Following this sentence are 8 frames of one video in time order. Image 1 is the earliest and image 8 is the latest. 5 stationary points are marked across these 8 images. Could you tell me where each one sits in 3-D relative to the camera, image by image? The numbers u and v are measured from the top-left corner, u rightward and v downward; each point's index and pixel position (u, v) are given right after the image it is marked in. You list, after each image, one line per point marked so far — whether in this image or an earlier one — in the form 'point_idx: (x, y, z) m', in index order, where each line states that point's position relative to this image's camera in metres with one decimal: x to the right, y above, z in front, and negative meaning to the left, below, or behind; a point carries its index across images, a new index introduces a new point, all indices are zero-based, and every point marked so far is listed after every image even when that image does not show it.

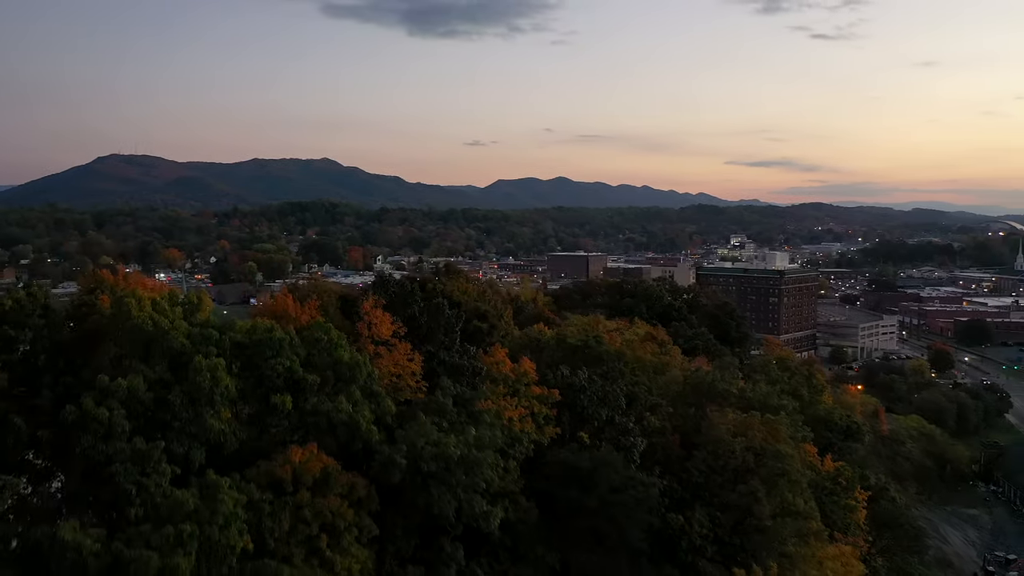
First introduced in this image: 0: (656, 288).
0: (+3.2, 0.0, +18.0) m
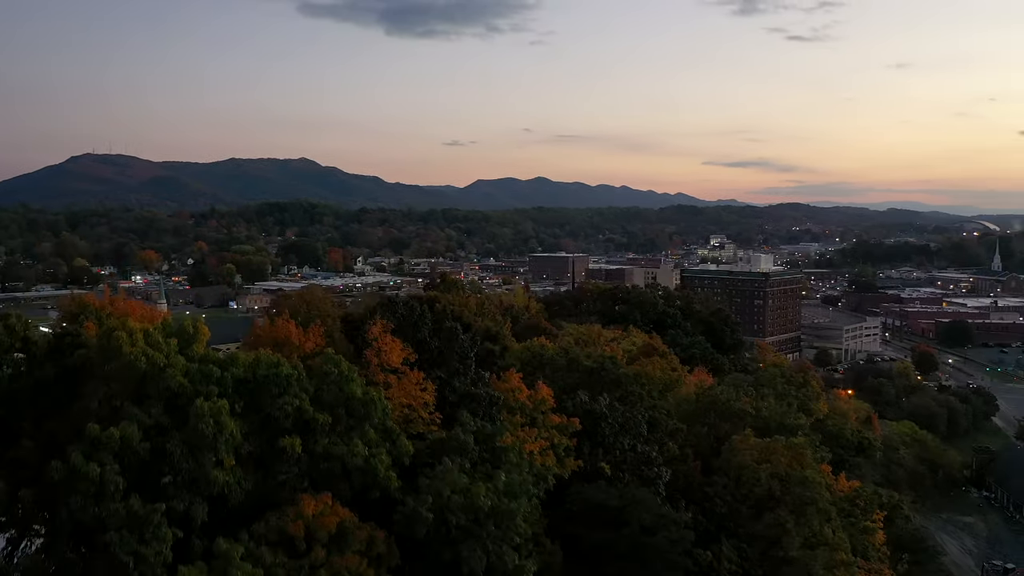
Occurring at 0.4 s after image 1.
0: (+3.0, -0.2, +17.7) m
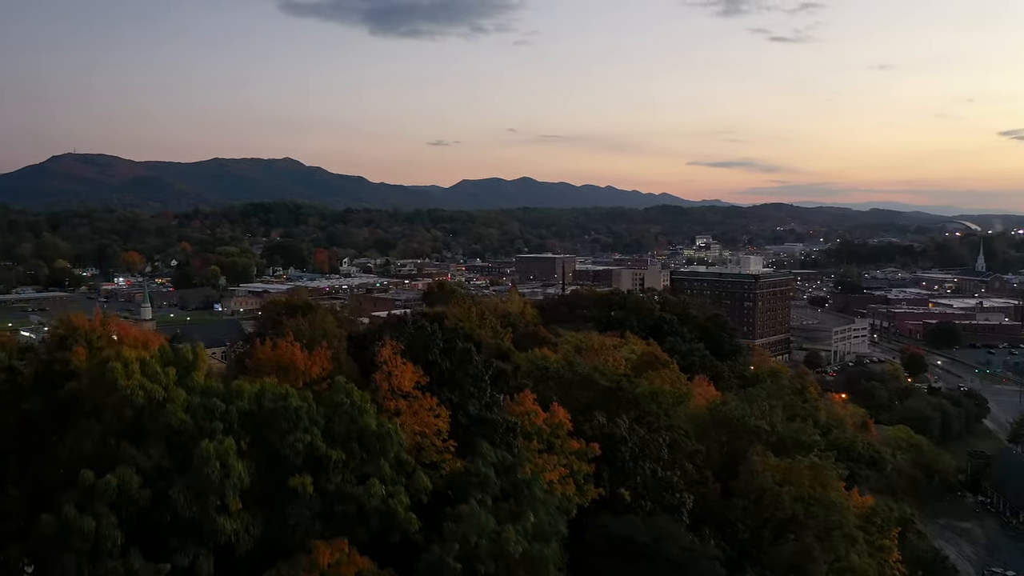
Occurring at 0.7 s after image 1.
0: (+2.9, -0.3, +17.5) m
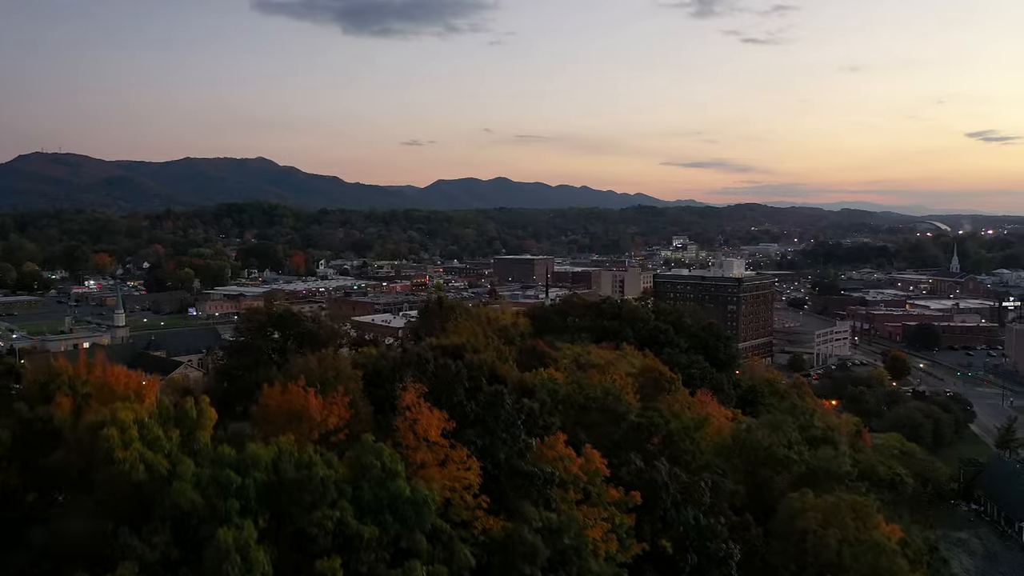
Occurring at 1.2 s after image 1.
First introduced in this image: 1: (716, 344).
0: (+2.7, -0.5, +17.0) m
1: (+4.3, -1.2, +17.5) m
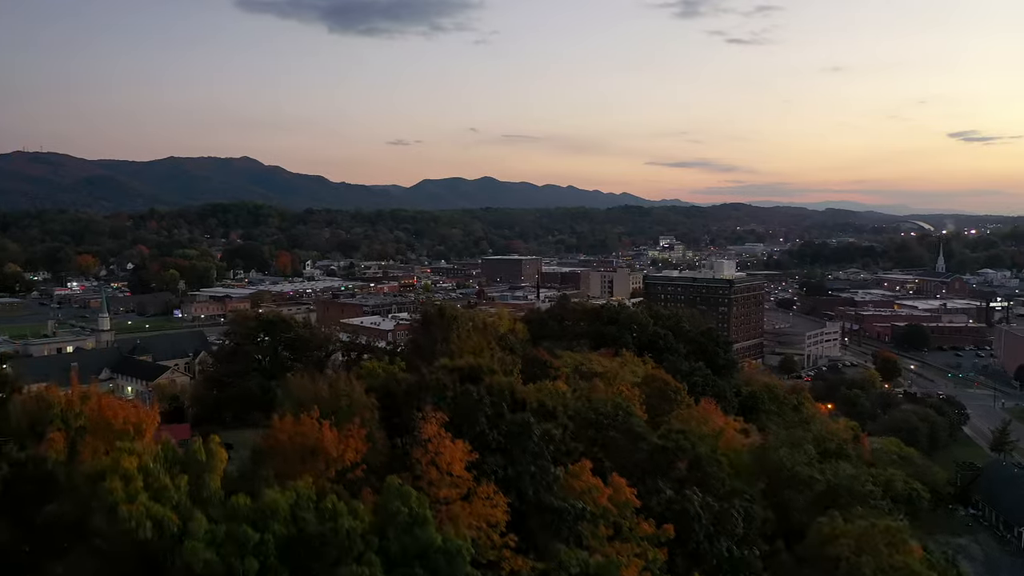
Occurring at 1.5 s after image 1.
0: (+2.6, -0.6, +16.8) m
1: (+4.2, -1.3, +17.3) m
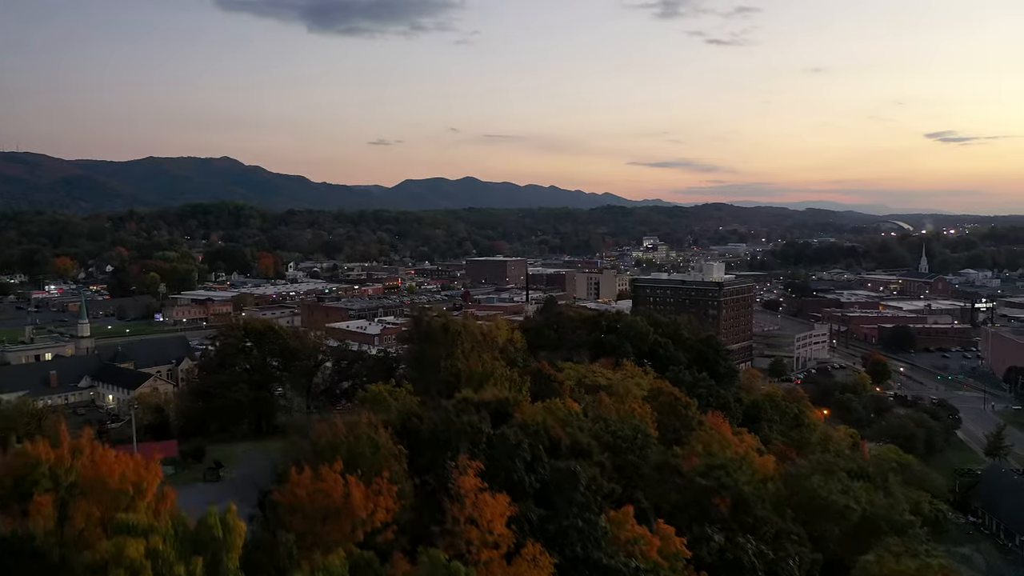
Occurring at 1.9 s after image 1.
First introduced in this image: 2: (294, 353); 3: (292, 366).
0: (+2.6, -0.7, +16.4) m
1: (+4.2, -1.4, +17.0) m
2: (-4.9, -1.5, +18.3) m
3: (-4.9, -1.7, +18.3) m
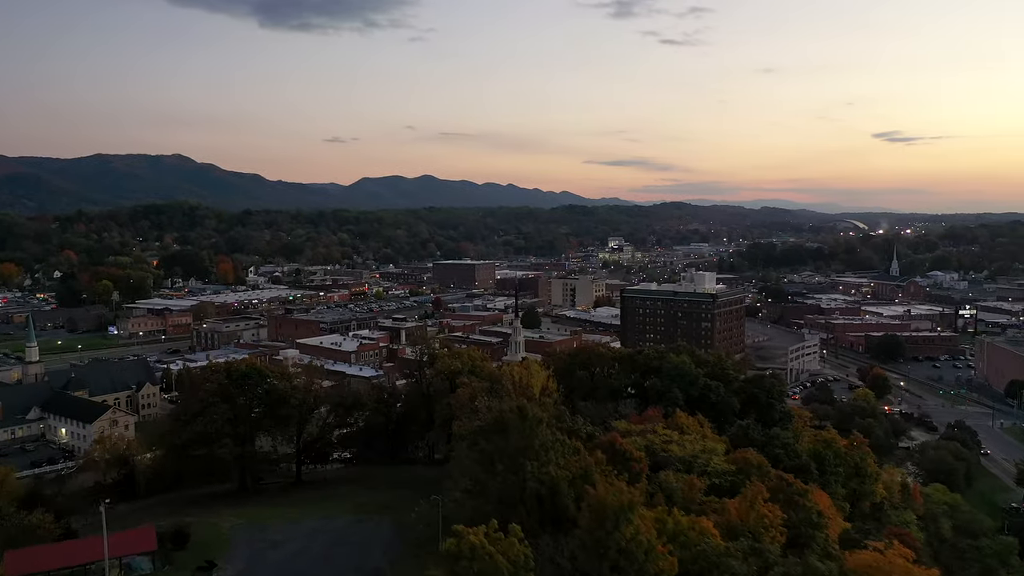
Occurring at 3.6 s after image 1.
0: (+3.1, -1.4, +14.4) m
1: (+4.6, -2.0, +15.0) m
2: (-4.4, -2.1, +15.9) m
3: (-4.4, -2.4, +15.9) m
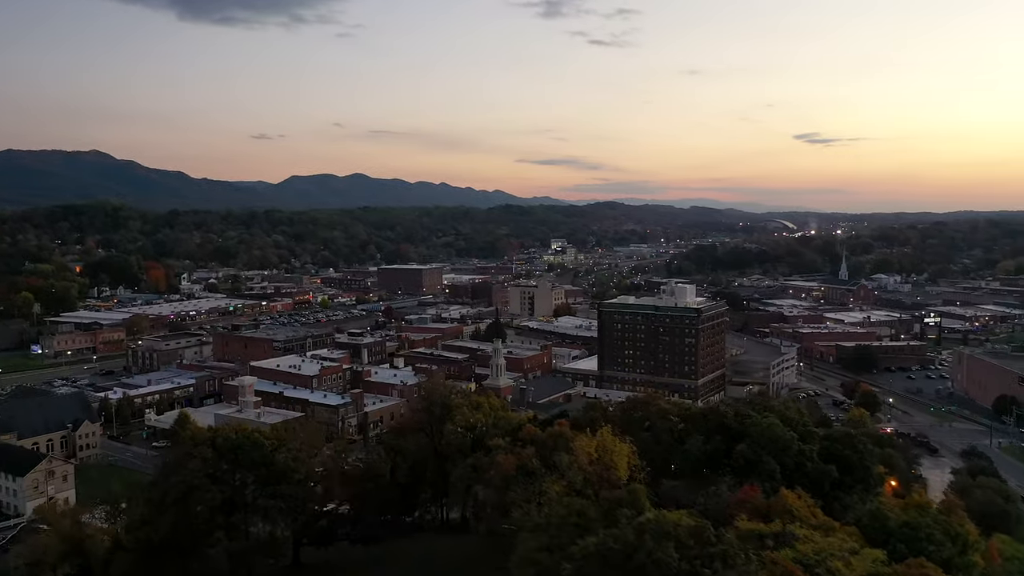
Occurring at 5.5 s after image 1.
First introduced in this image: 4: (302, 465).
0: (+4.0, -2.1, +12.1) m
1: (+5.5, -2.7, +12.9) m
2: (-3.6, -2.9, +13.0) m
3: (-3.7, -3.2, +13.0) m
4: (-3.4, -2.8, +13.3) m
